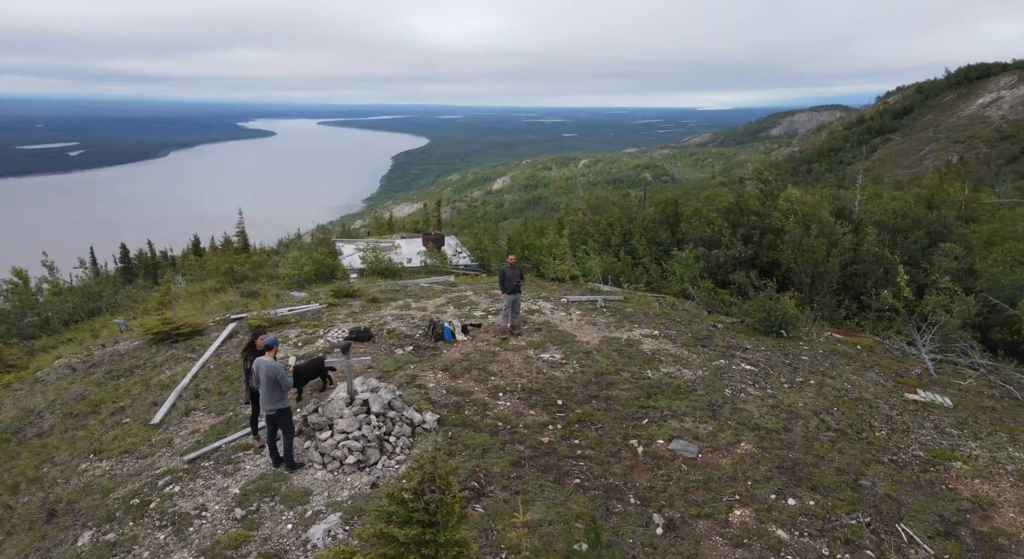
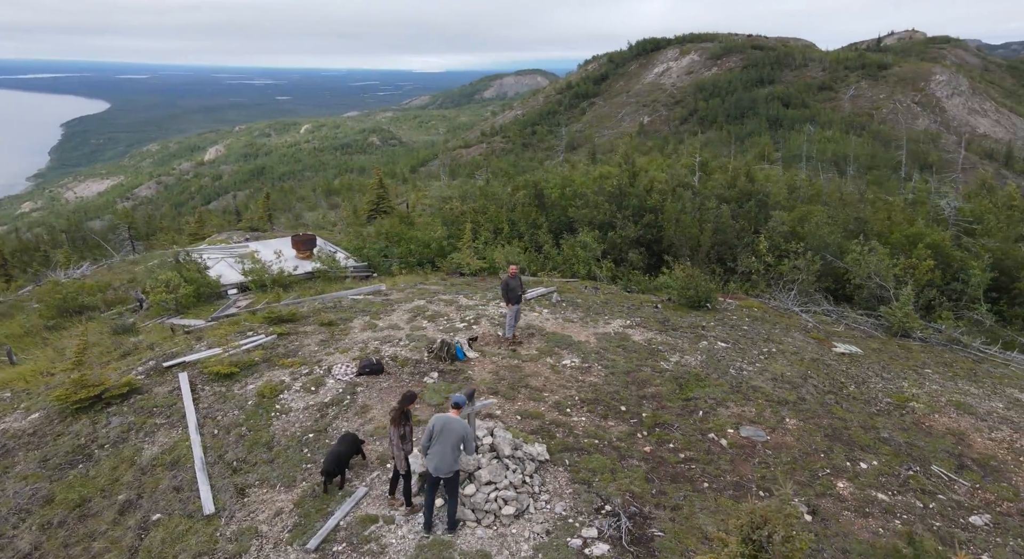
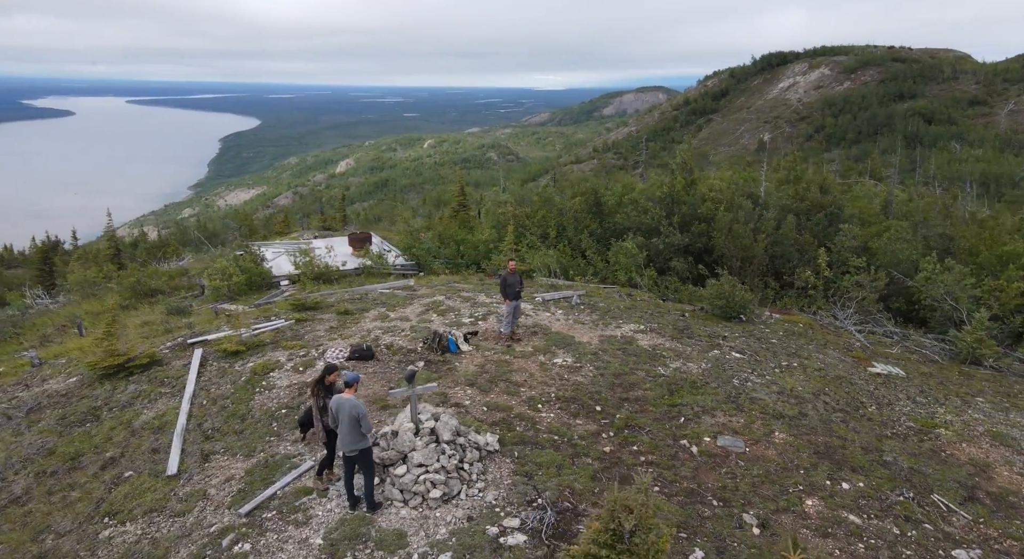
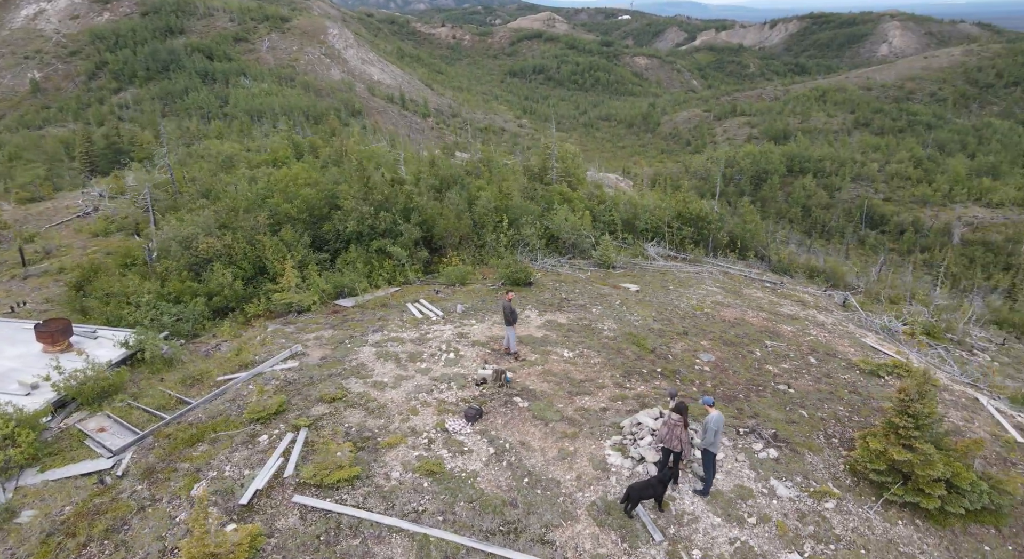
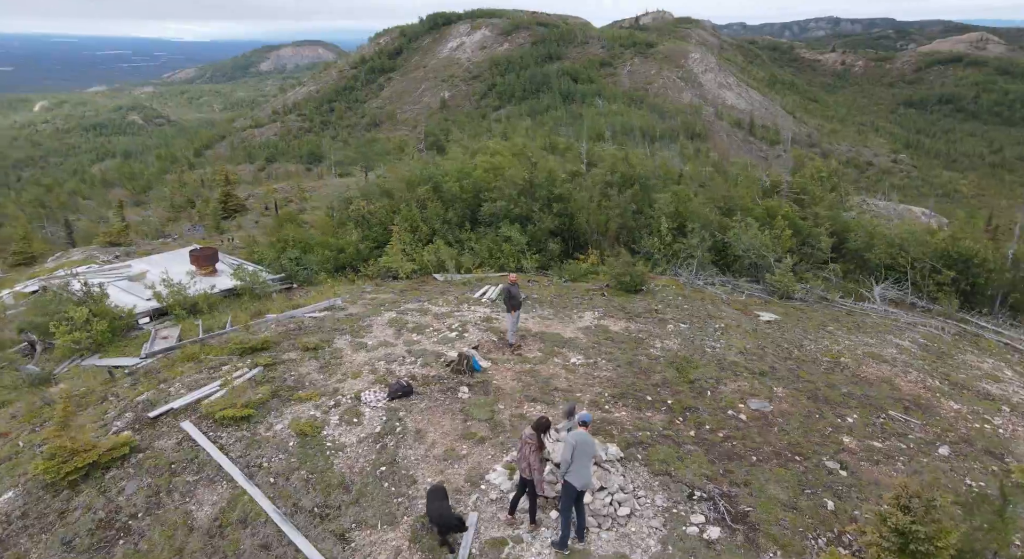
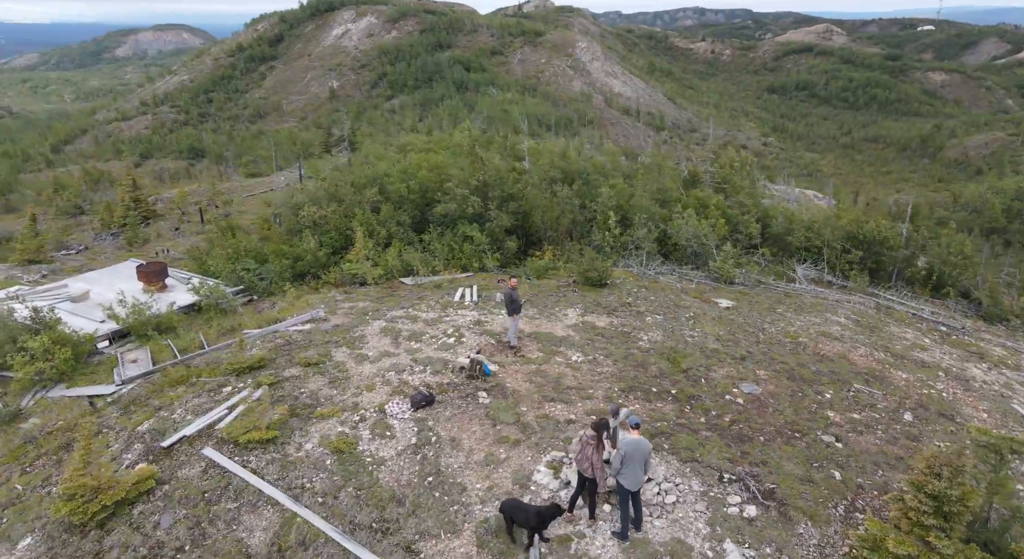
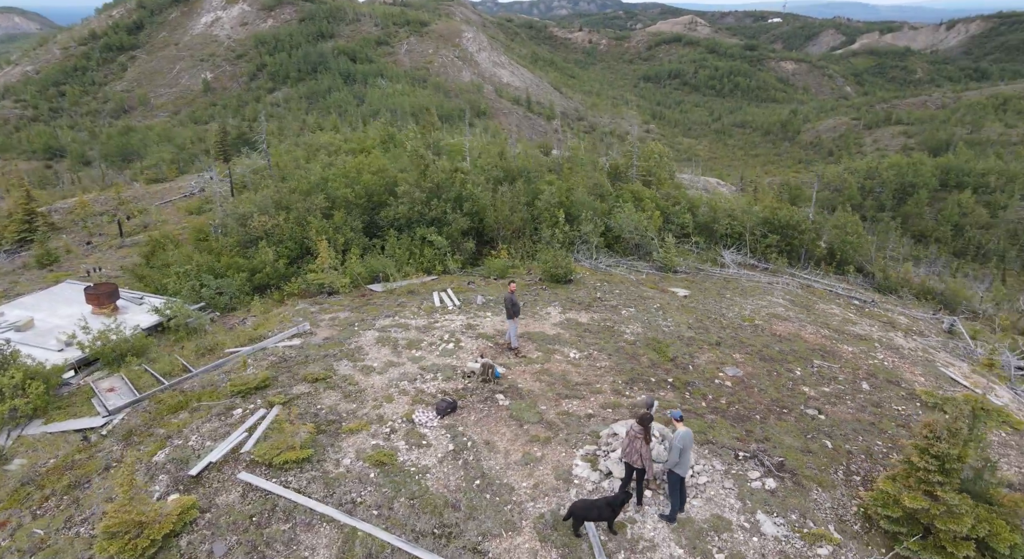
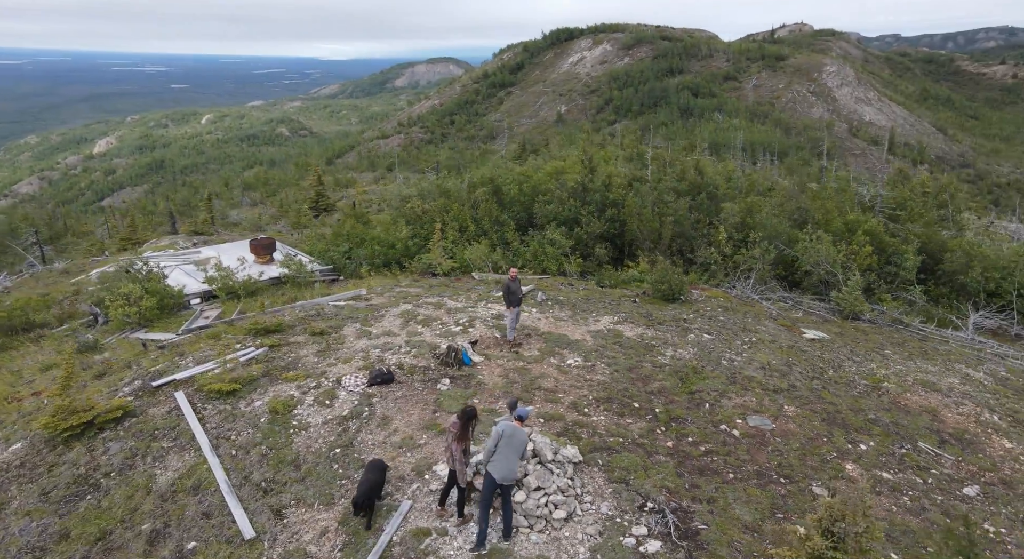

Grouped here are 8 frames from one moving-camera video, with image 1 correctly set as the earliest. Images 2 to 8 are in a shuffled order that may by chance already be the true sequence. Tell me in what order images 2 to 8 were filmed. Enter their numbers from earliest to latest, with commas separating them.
3, 2, 8, 5, 6, 7, 4
